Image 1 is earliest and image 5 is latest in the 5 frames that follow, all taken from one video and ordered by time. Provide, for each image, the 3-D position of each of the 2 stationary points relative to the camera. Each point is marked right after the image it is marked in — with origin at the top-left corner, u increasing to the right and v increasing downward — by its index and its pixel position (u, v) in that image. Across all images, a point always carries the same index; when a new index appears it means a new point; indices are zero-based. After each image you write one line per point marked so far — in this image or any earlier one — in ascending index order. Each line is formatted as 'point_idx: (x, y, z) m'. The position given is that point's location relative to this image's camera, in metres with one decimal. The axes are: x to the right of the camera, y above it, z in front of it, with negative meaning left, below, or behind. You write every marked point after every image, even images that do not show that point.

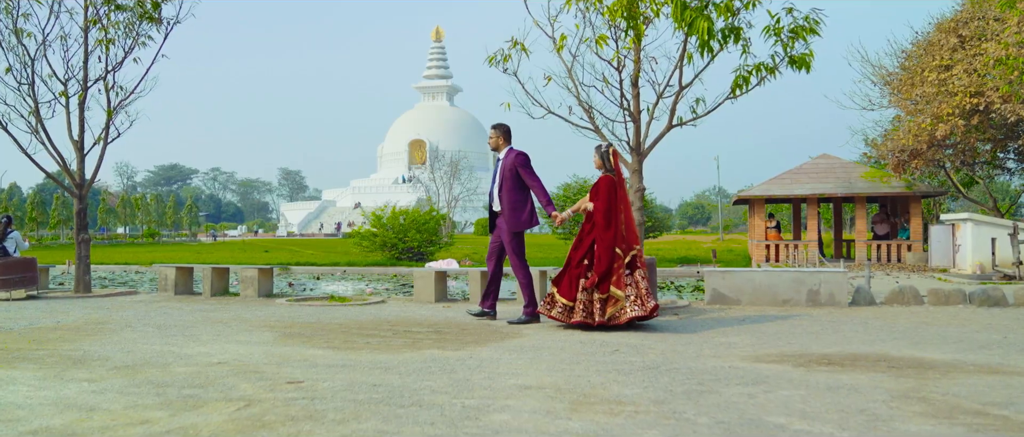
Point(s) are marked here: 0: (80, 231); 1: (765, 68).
0: (-6.3, -0.2, +12.0) m
1: (+3.0, +1.8, +9.5) m
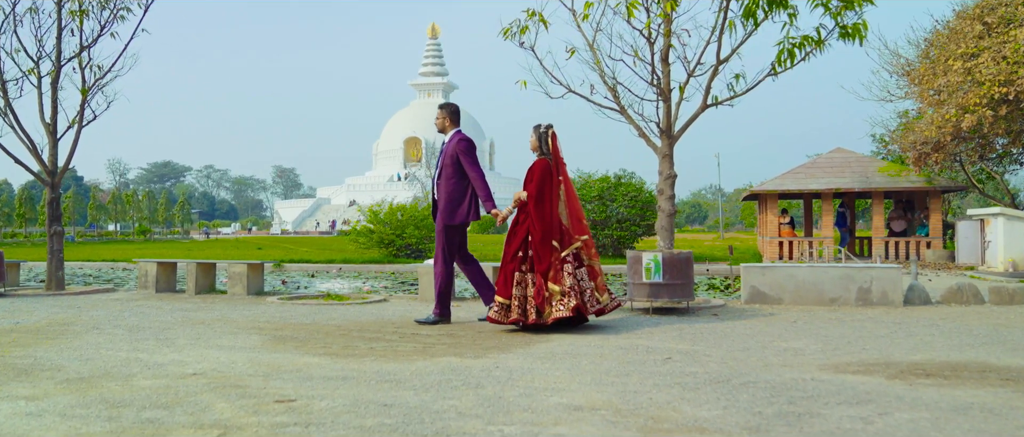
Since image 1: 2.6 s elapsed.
0: (-6.2, -0.1, +11.0) m
1: (+3.2, +1.9, +8.6) m
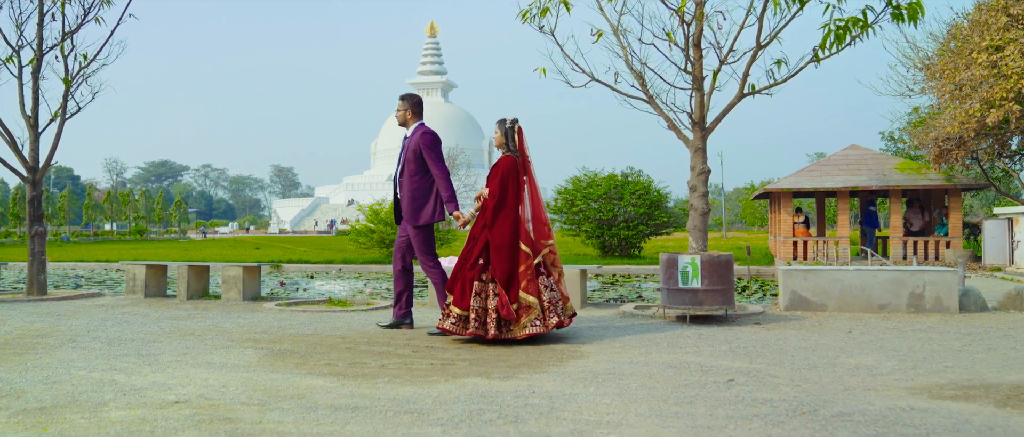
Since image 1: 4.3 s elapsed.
0: (-6.0, -0.1, +10.2) m
1: (+3.3, +1.9, +7.8) m
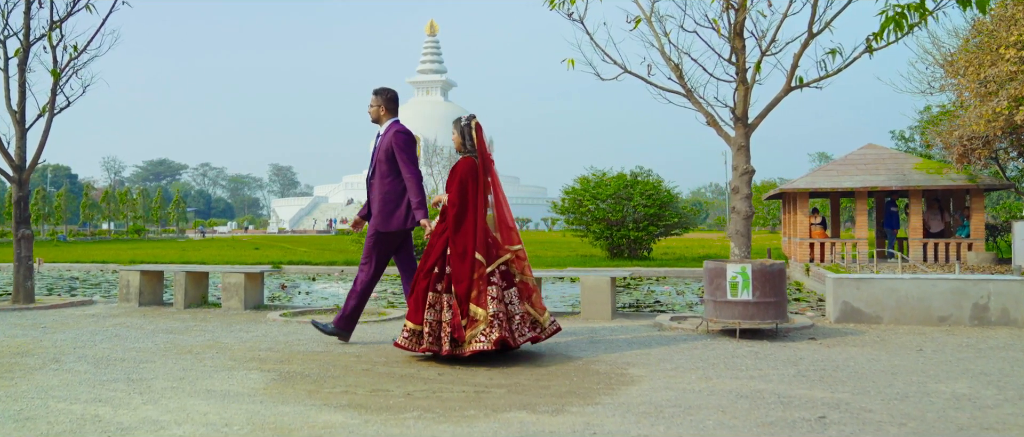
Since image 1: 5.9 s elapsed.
0: (-5.7, -0.1, +9.6) m
1: (+3.6, +1.8, +7.2) m
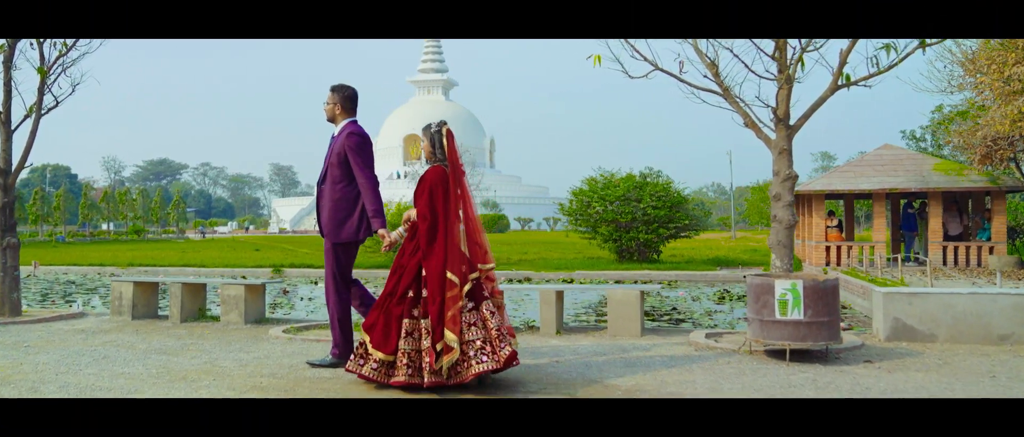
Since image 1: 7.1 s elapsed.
0: (-5.5, -0.2, +9.0) m
1: (+3.8, +1.8, +6.6) m
